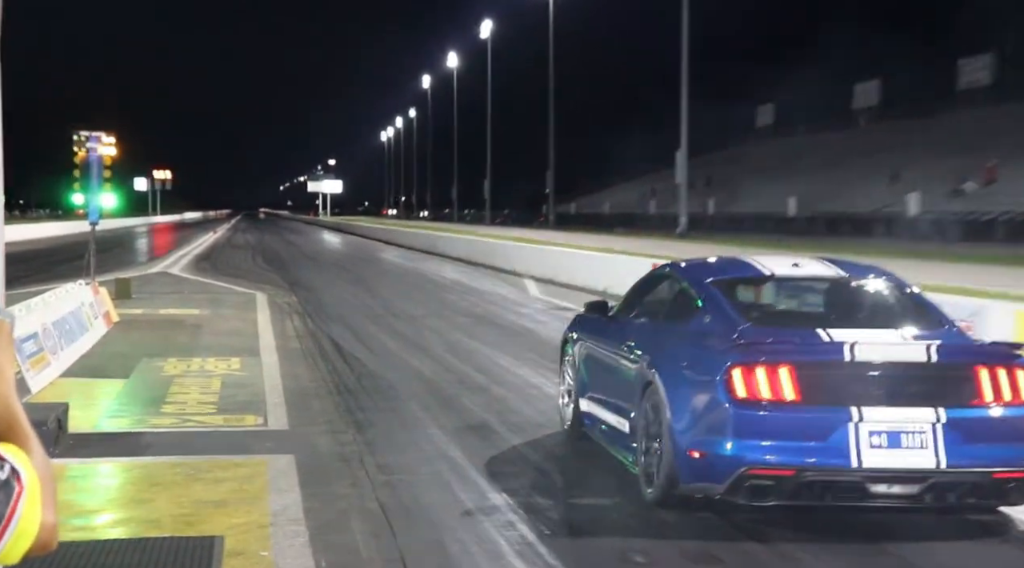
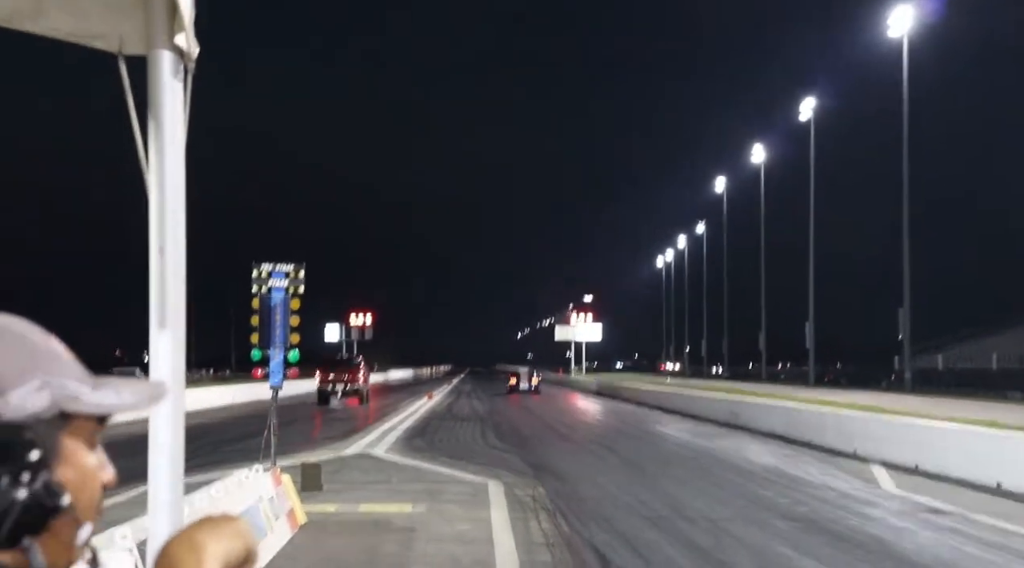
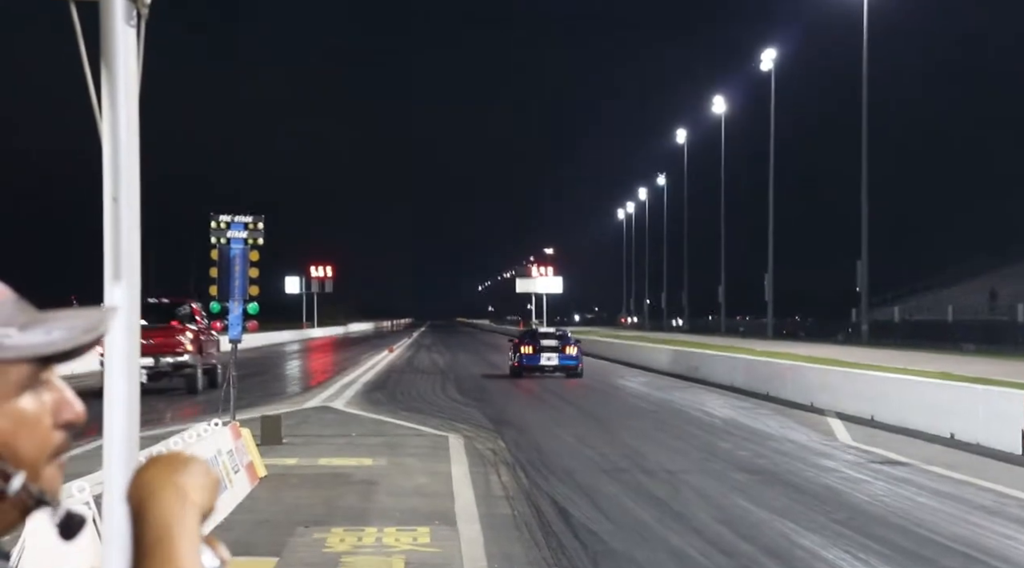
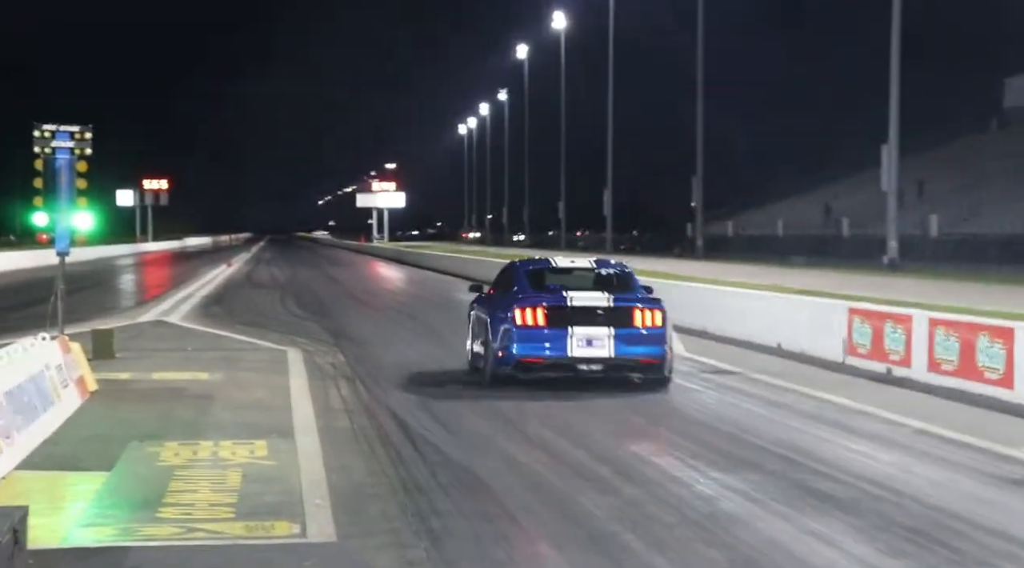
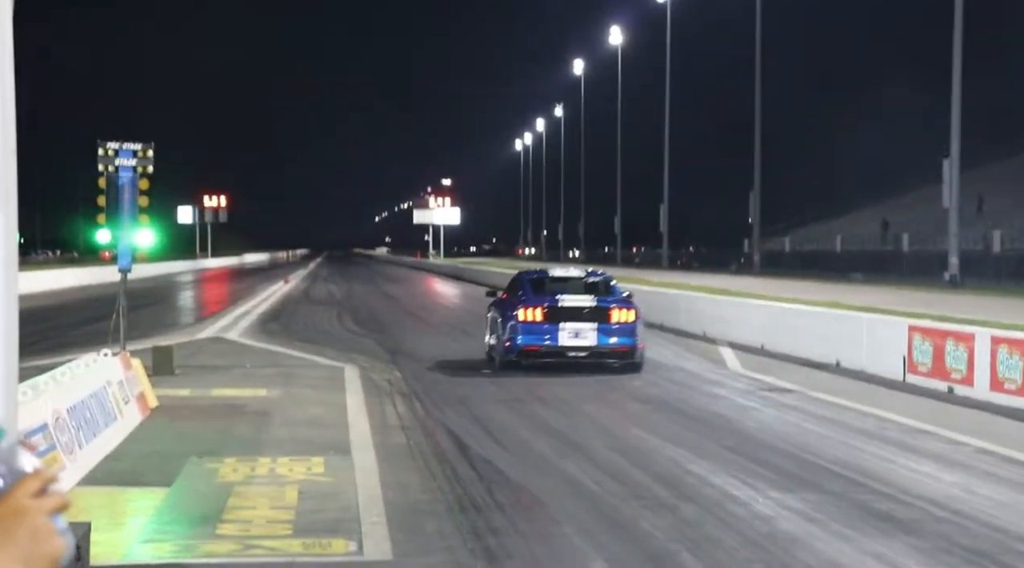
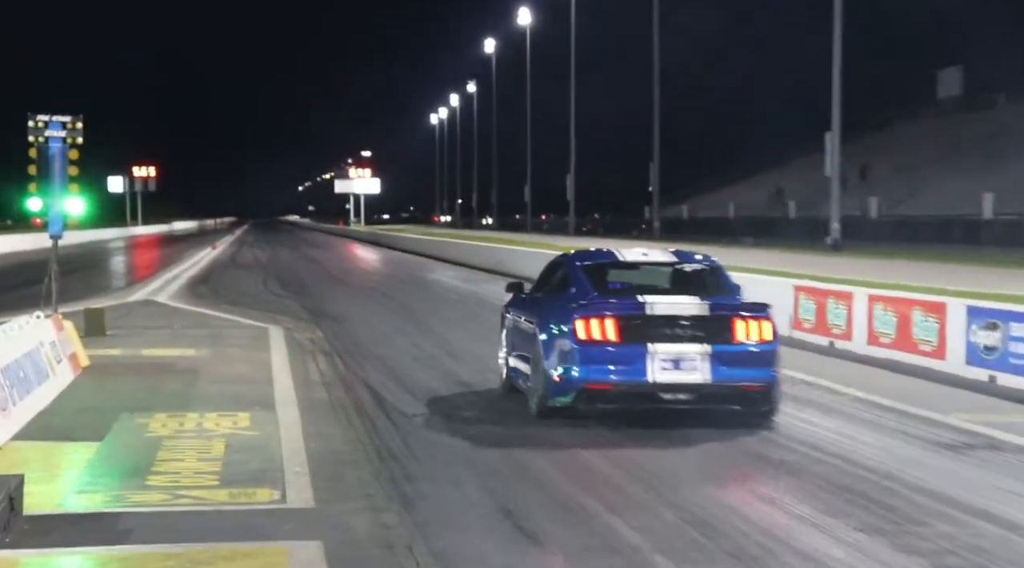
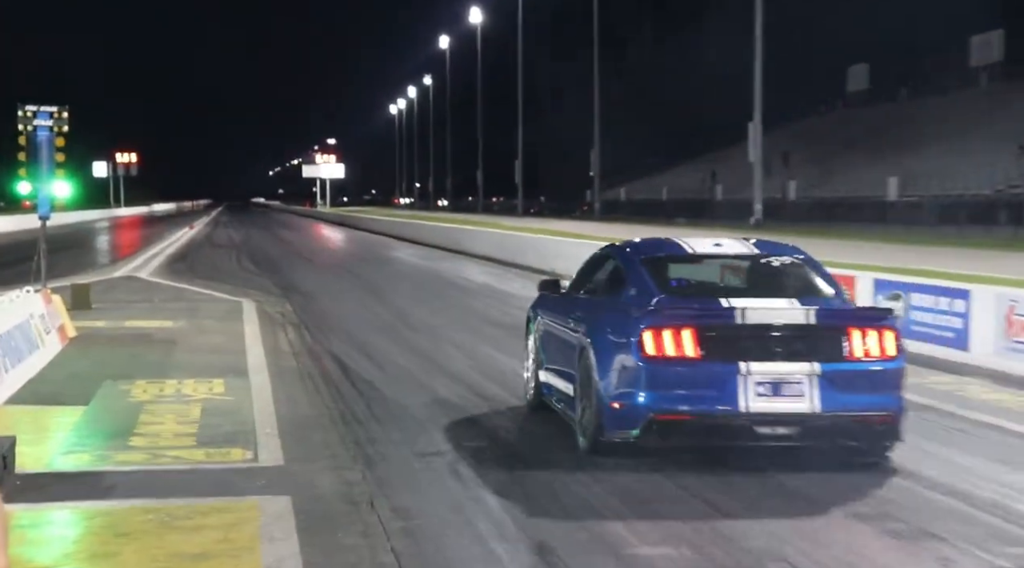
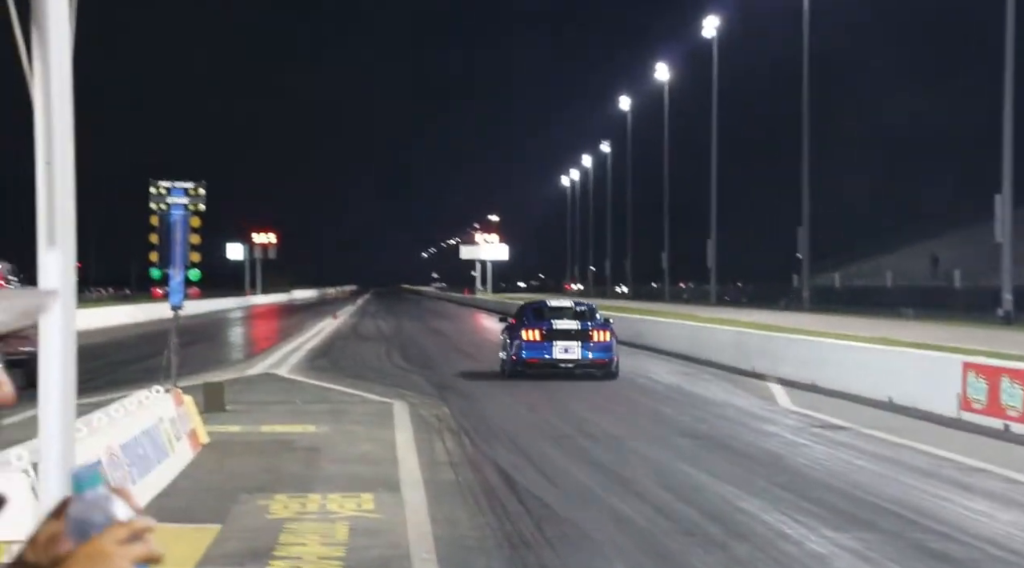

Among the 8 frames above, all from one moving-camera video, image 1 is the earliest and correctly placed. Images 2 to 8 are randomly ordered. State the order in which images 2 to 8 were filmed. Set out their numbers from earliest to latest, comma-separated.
7, 6, 4, 5, 8, 3, 2
